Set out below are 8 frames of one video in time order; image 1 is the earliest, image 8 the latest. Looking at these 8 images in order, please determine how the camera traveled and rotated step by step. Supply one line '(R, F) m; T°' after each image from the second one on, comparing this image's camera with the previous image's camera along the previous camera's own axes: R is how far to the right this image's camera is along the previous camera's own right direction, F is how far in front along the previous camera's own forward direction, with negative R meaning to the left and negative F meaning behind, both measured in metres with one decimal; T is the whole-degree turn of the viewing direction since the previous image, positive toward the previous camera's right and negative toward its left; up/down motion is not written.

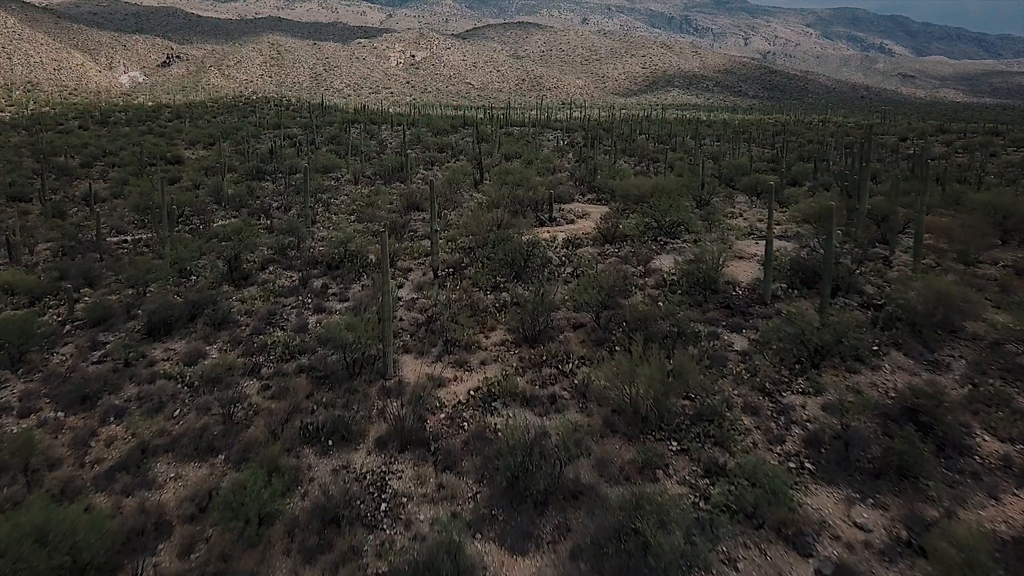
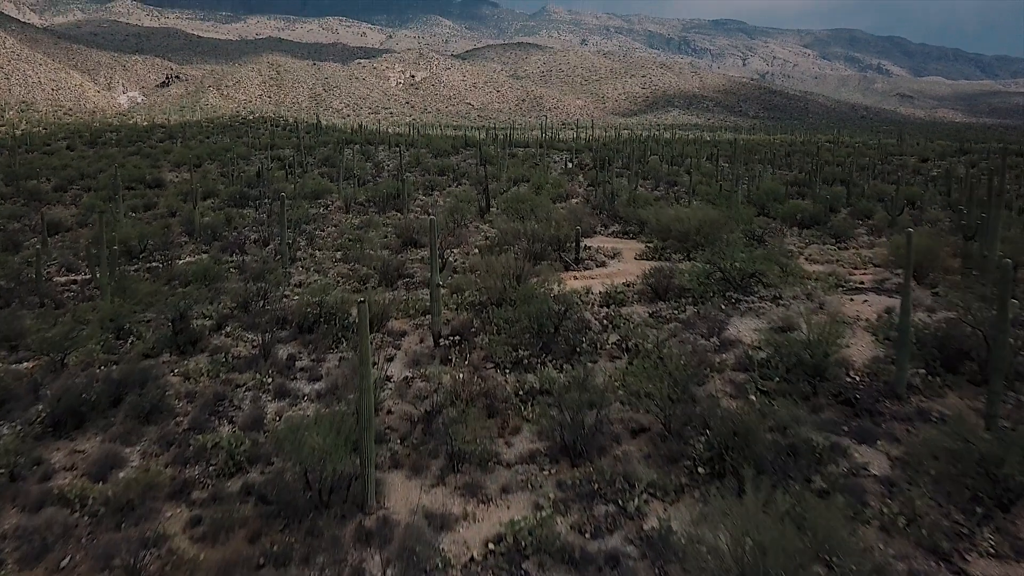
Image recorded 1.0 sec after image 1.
(-0.2, +2.2) m; 0°
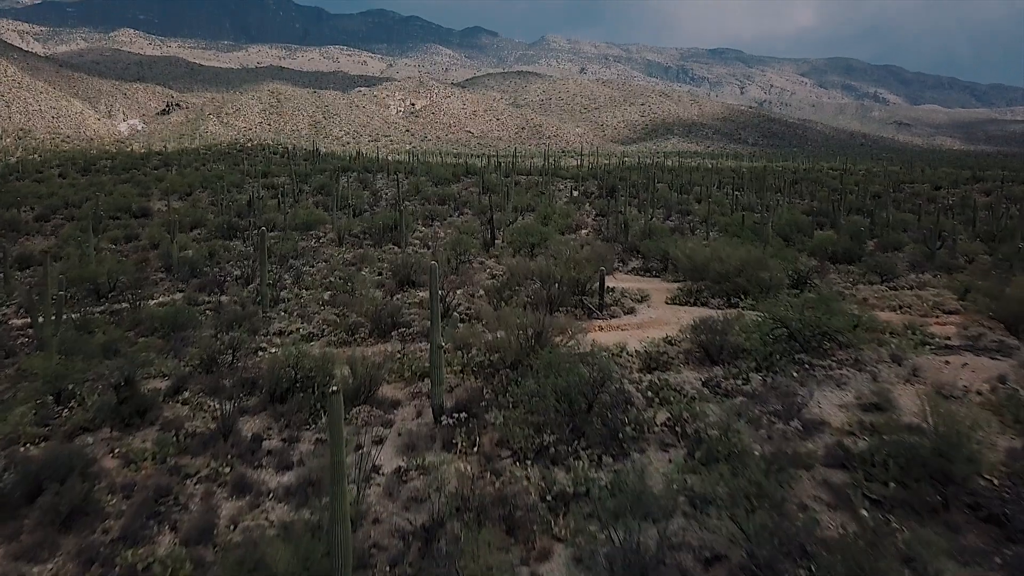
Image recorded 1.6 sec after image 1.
(-0.1, +1.4) m; 0°
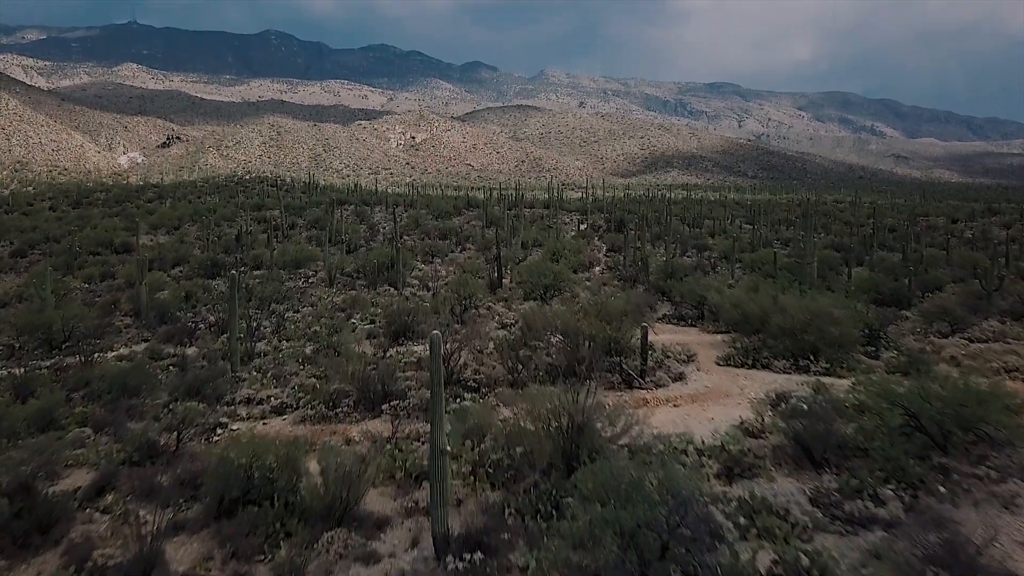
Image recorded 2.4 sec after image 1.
(-0.2, +1.6) m; 0°
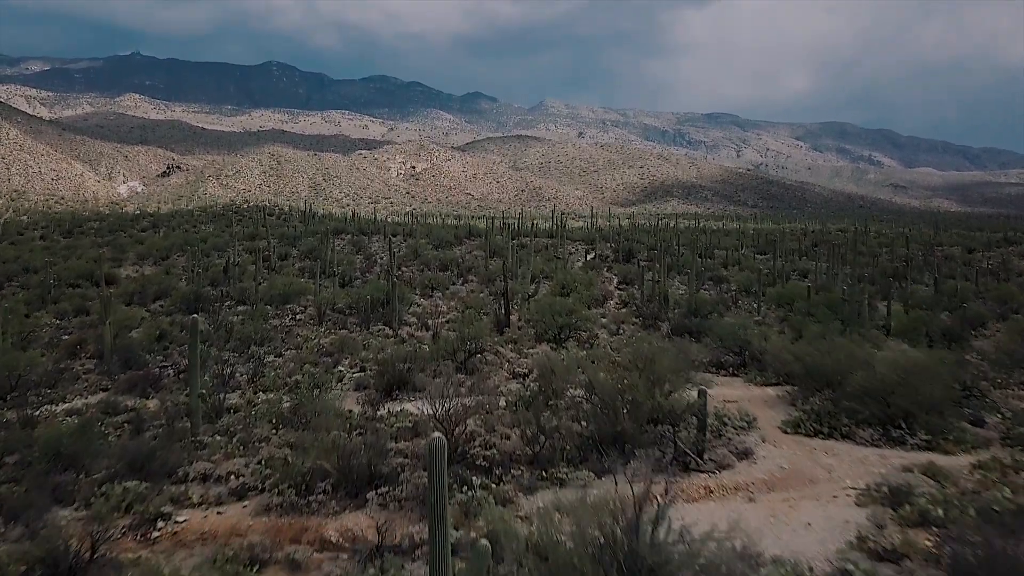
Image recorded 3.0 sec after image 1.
(-0.1, +1.4) m; 0°
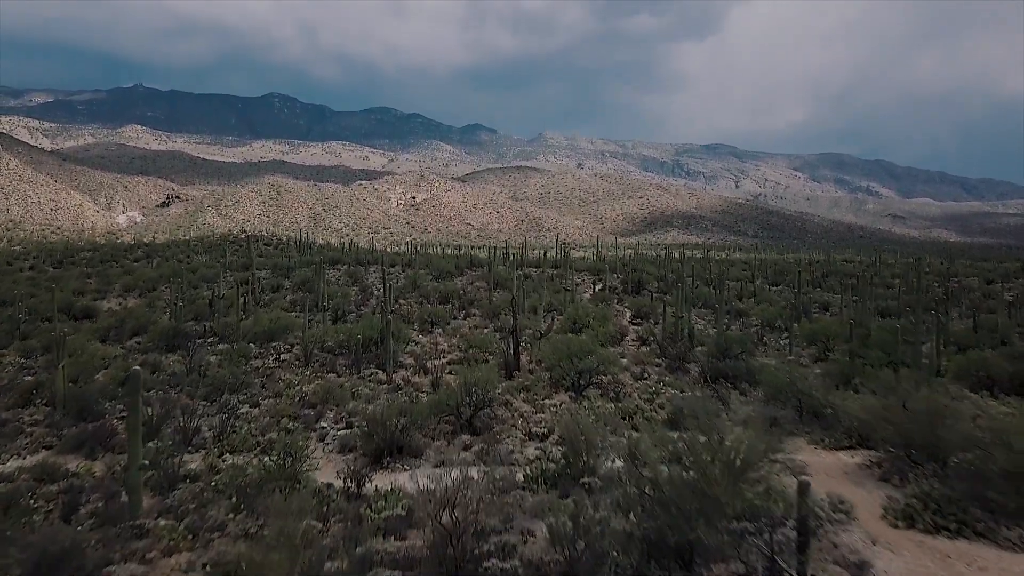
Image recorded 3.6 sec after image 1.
(-0.1, +1.4) m; 0°
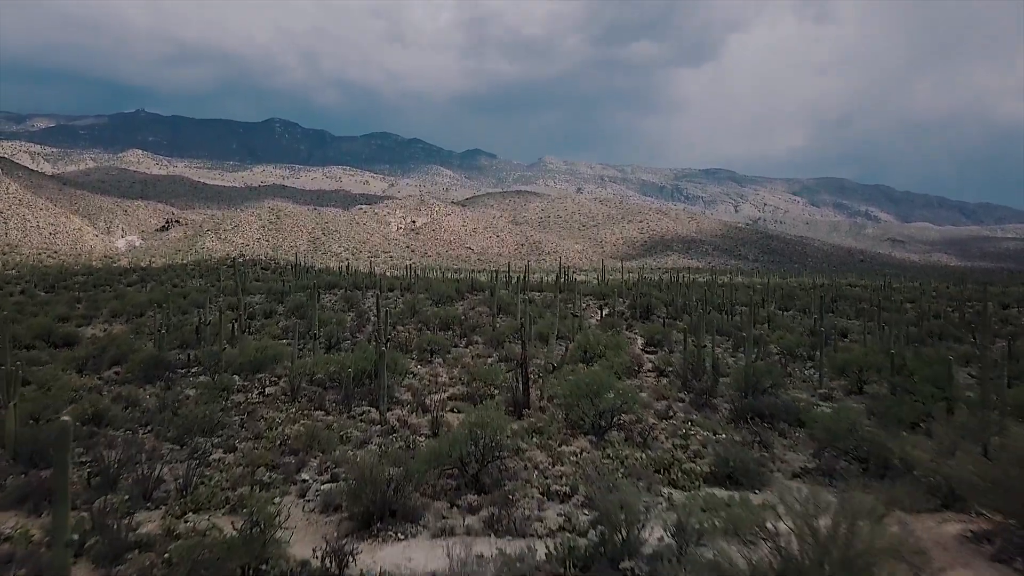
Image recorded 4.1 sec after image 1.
(-0.1, +1.1) m; 0°
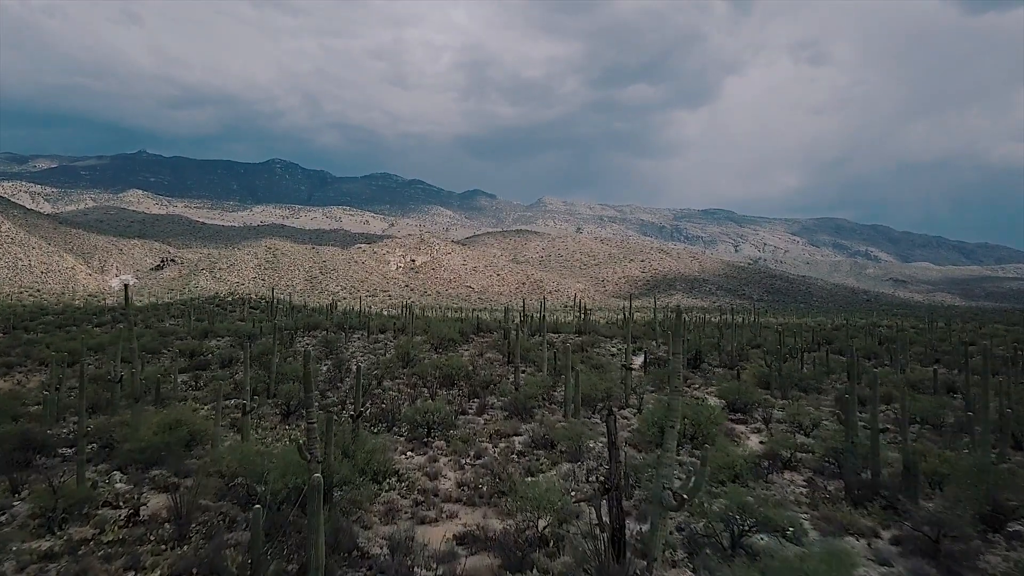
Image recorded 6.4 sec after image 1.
(-0.5, +4.9) m; 0°
